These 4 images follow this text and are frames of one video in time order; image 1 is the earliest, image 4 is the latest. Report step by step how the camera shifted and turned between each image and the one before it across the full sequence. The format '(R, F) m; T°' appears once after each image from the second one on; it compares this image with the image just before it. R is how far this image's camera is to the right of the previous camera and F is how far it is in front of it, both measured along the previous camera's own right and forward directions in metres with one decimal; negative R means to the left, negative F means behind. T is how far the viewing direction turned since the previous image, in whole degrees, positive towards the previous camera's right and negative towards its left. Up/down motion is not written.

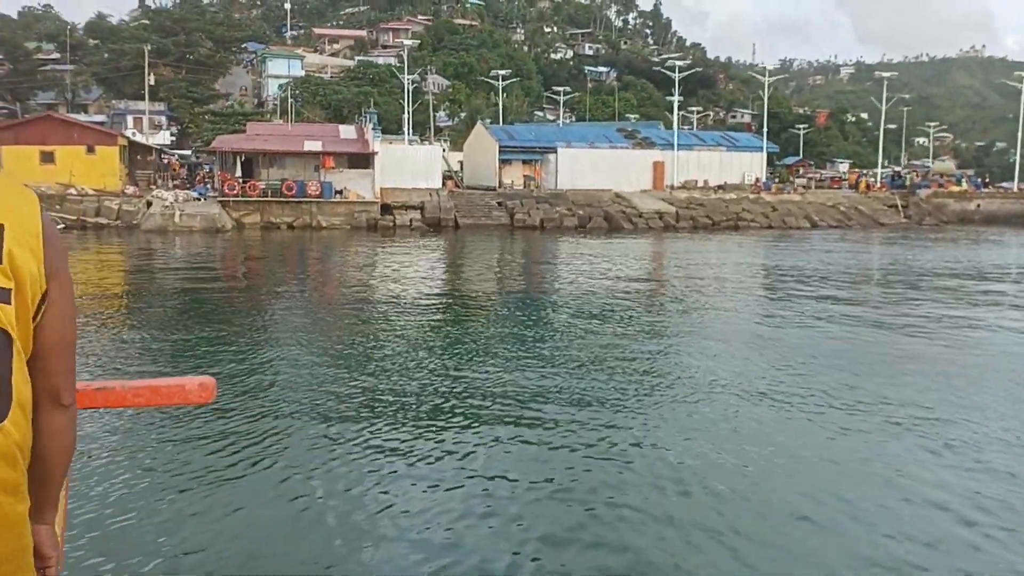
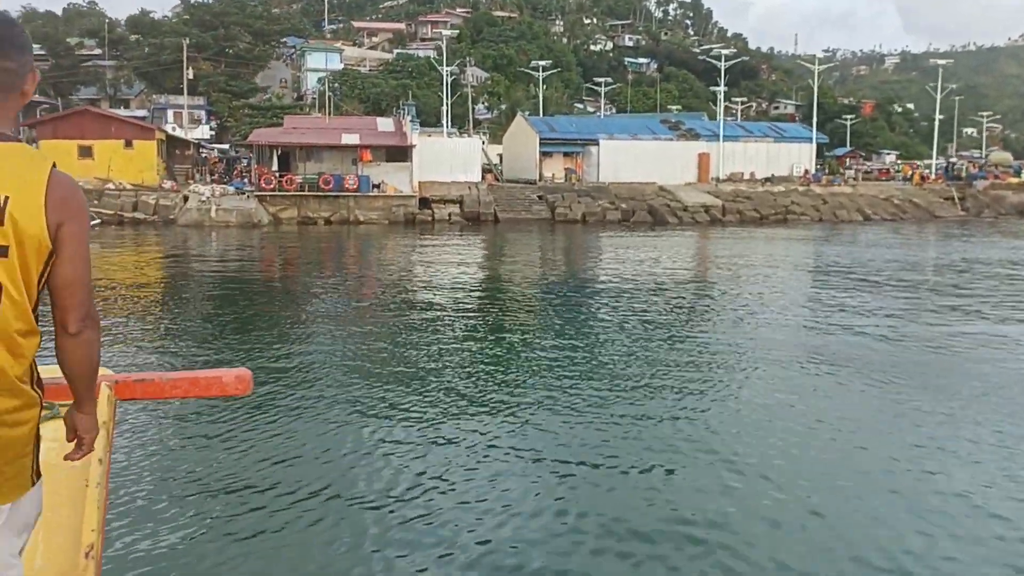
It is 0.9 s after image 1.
(-0.1, +0.4) m; -2°
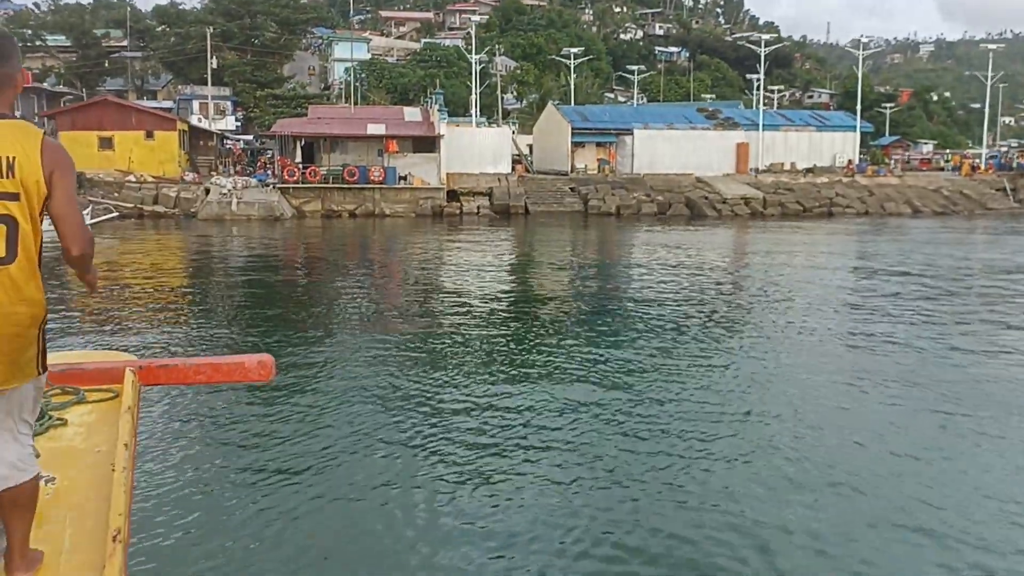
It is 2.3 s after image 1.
(-0.1, +0.6) m; -2°
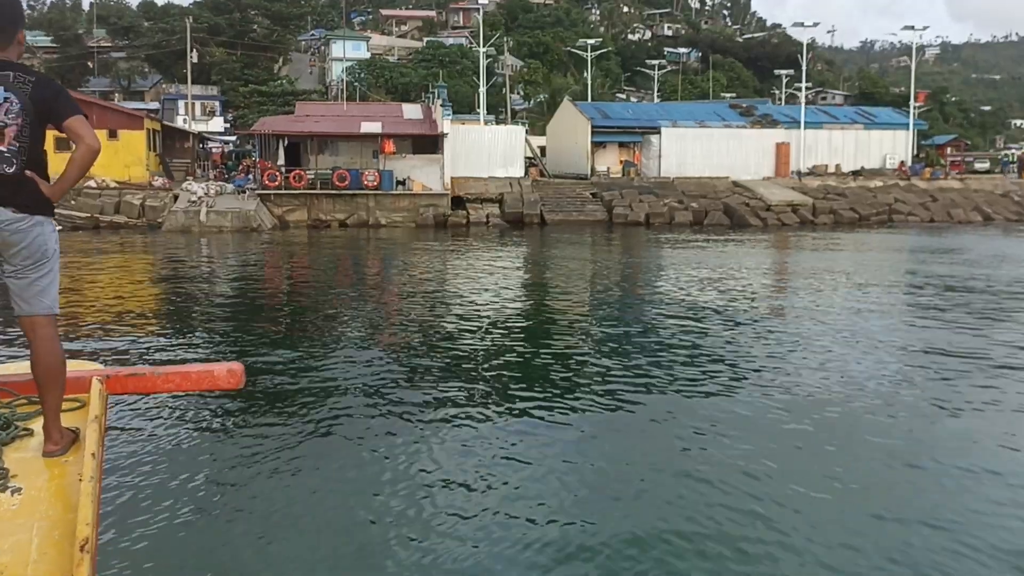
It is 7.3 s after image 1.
(-0.2, +2.1) m; 0°
